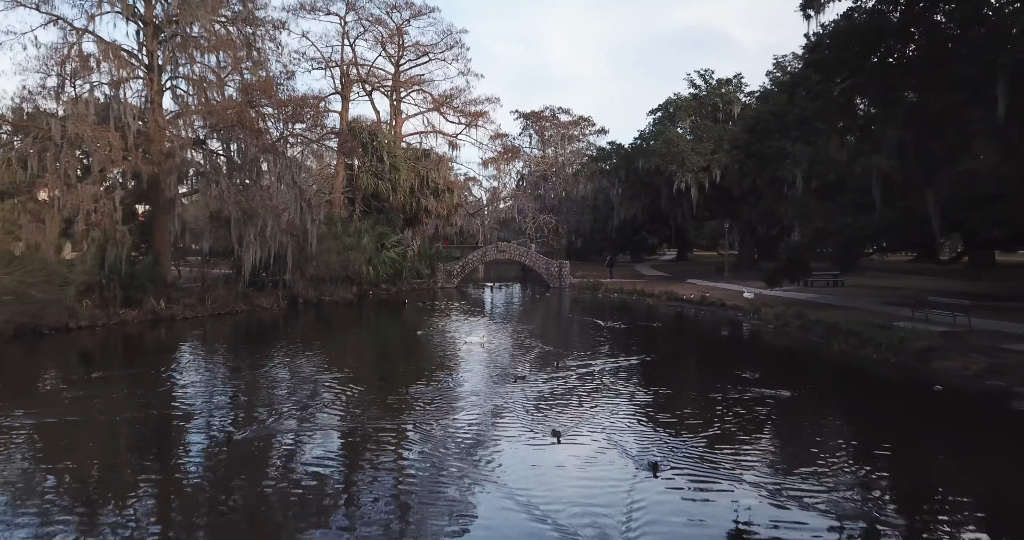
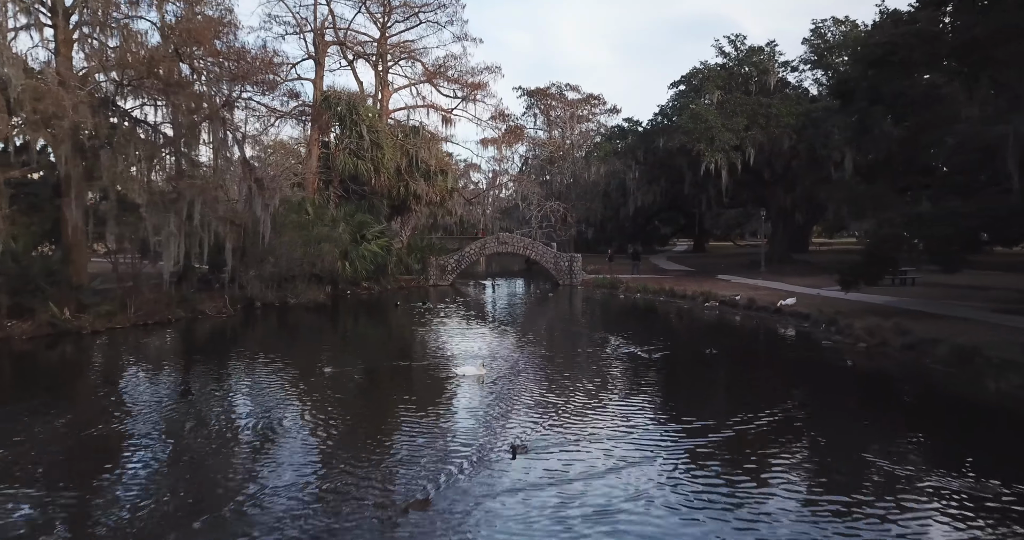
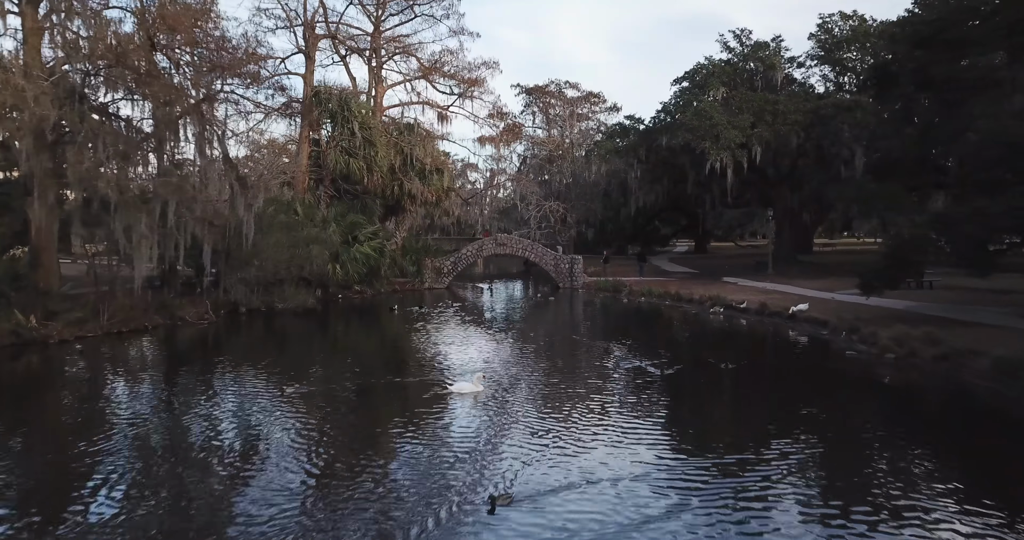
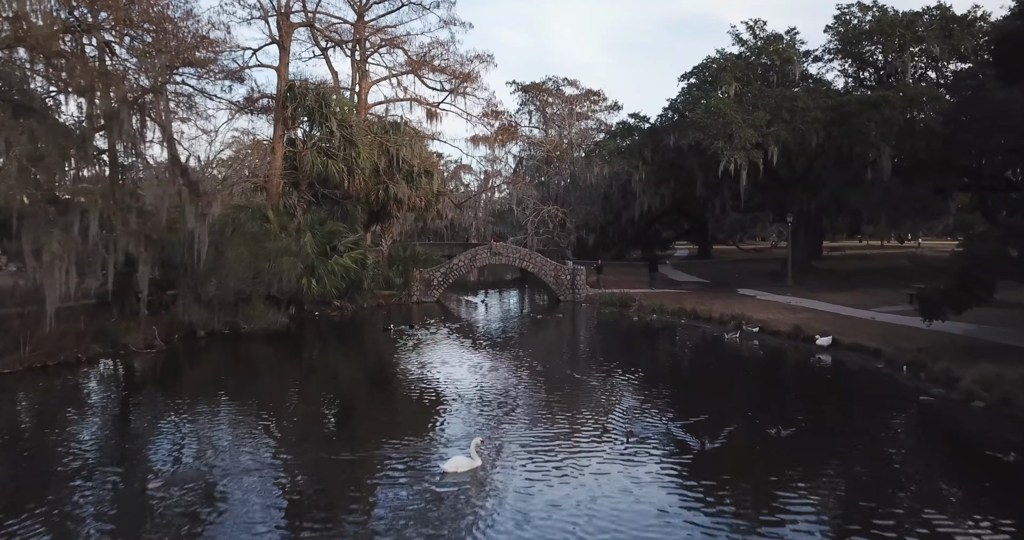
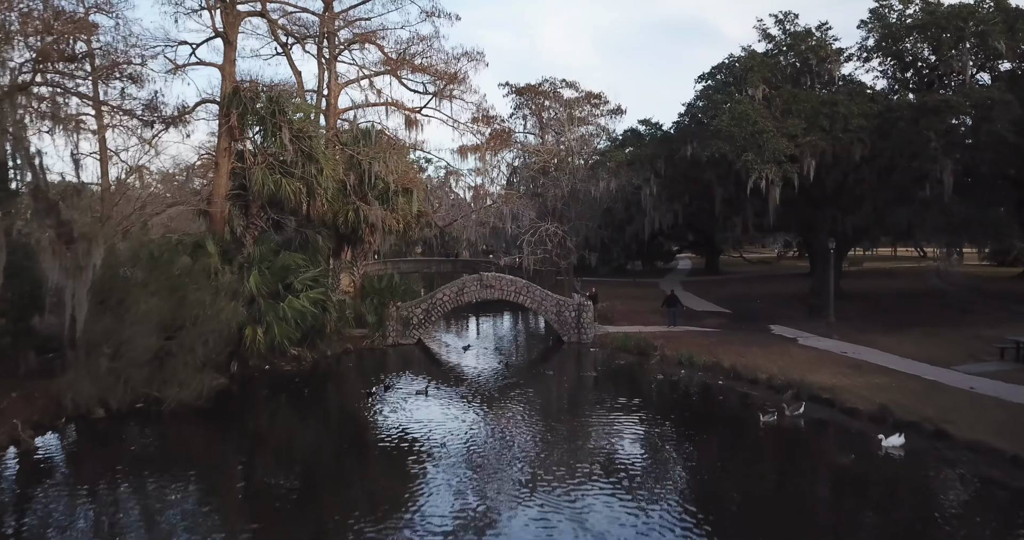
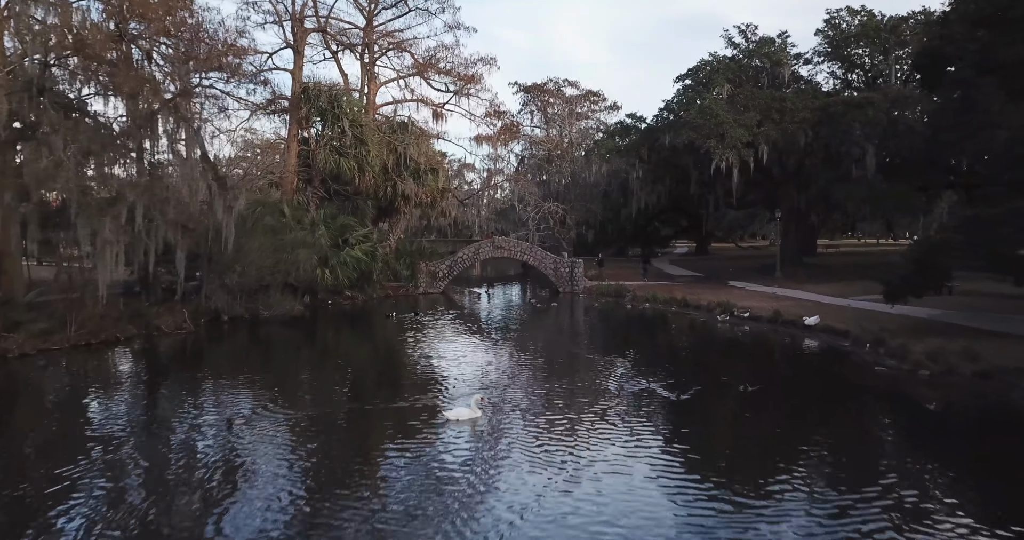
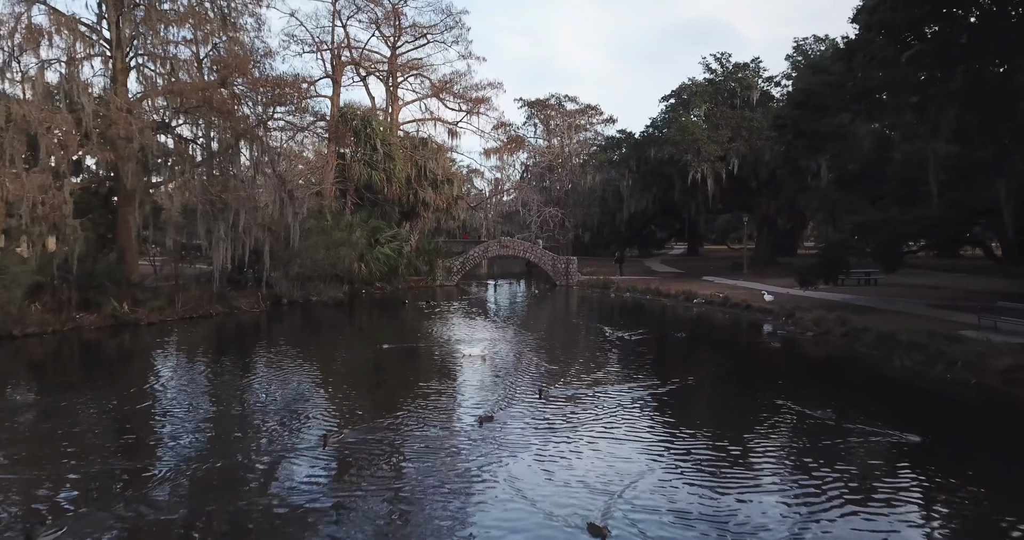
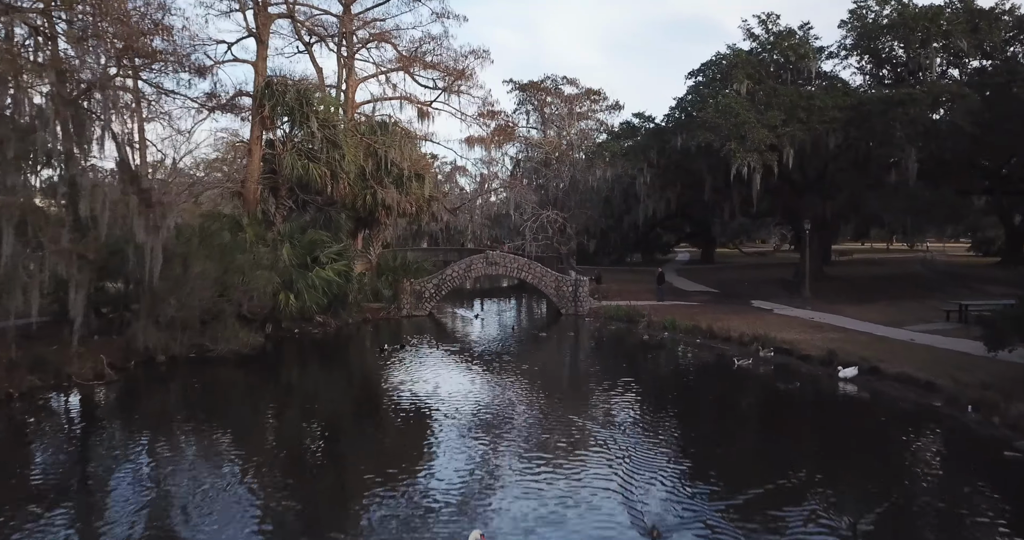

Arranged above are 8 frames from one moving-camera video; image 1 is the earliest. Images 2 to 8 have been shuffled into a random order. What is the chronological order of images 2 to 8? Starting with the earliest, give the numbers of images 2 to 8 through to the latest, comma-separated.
7, 2, 3, 6, 4, 8, 5
